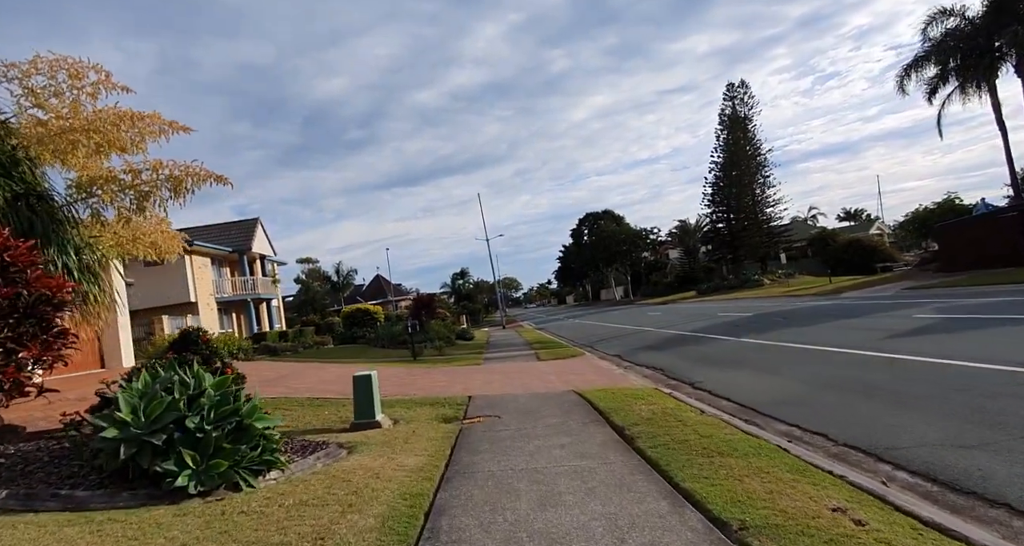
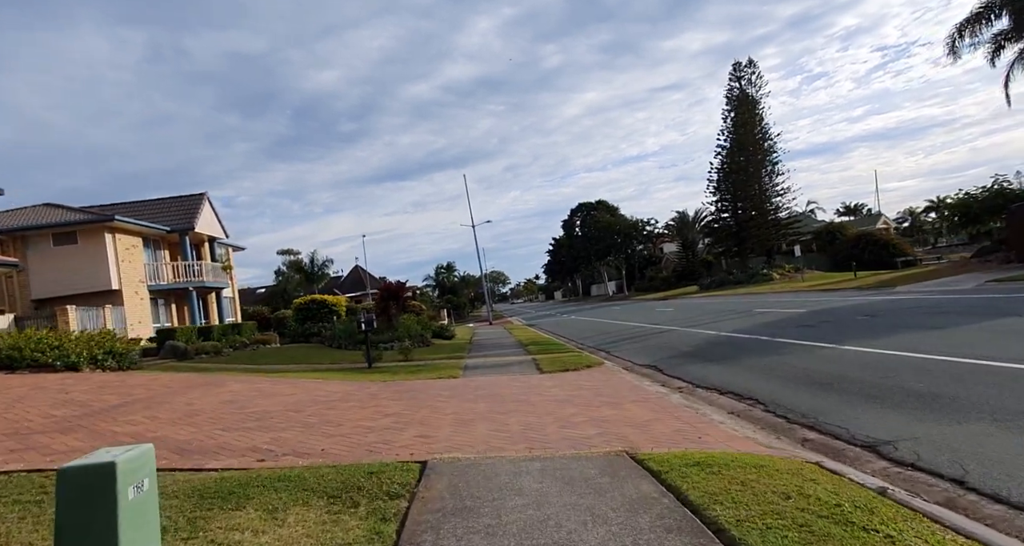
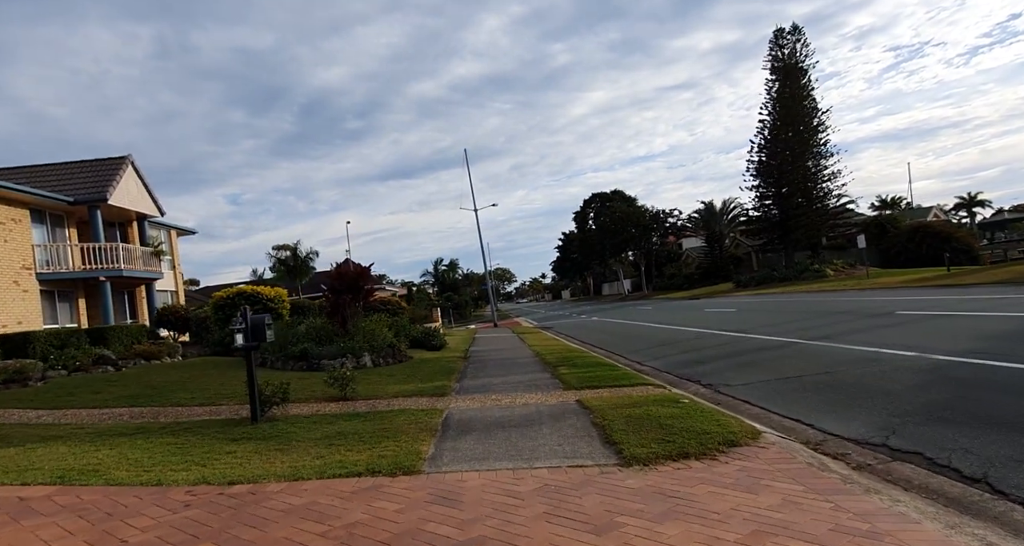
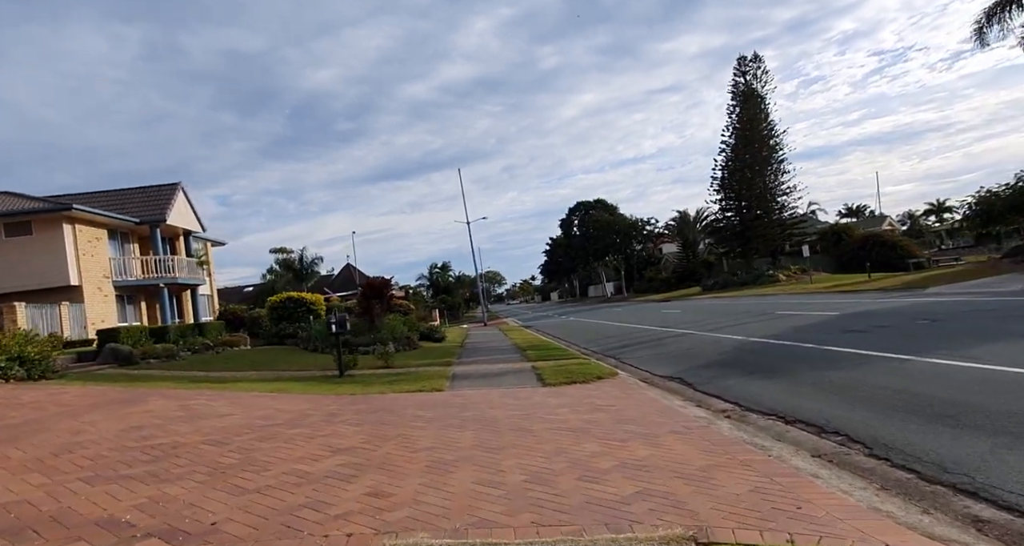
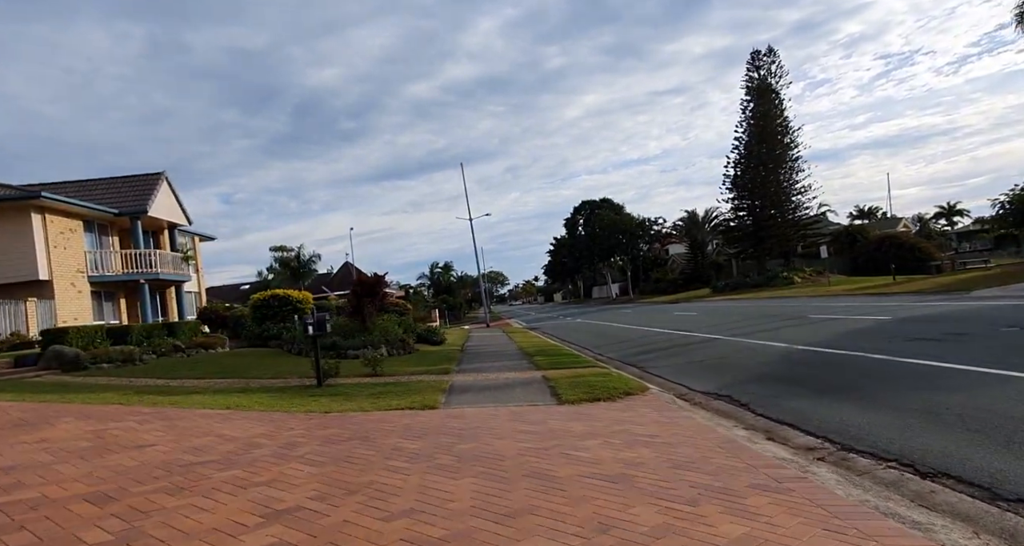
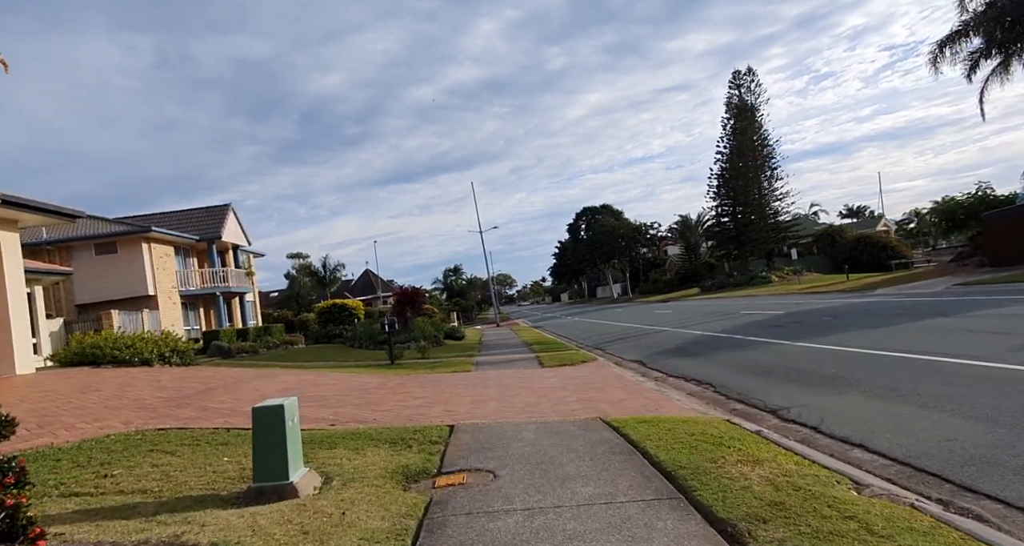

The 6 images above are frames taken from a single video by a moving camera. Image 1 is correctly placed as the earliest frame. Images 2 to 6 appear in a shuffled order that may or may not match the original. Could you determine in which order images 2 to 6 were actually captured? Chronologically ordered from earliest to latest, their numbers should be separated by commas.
6, 2, 4, 5, 3
